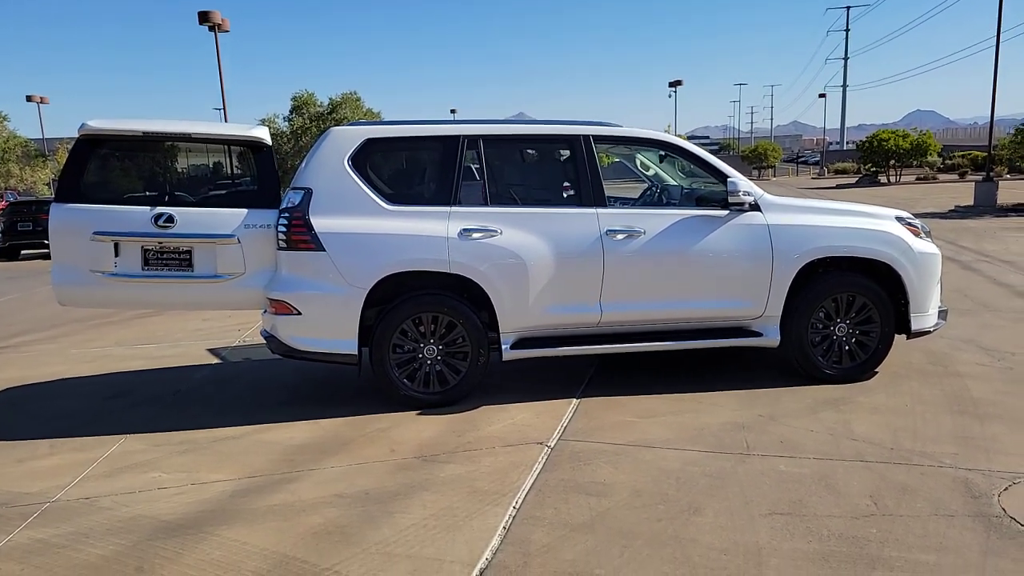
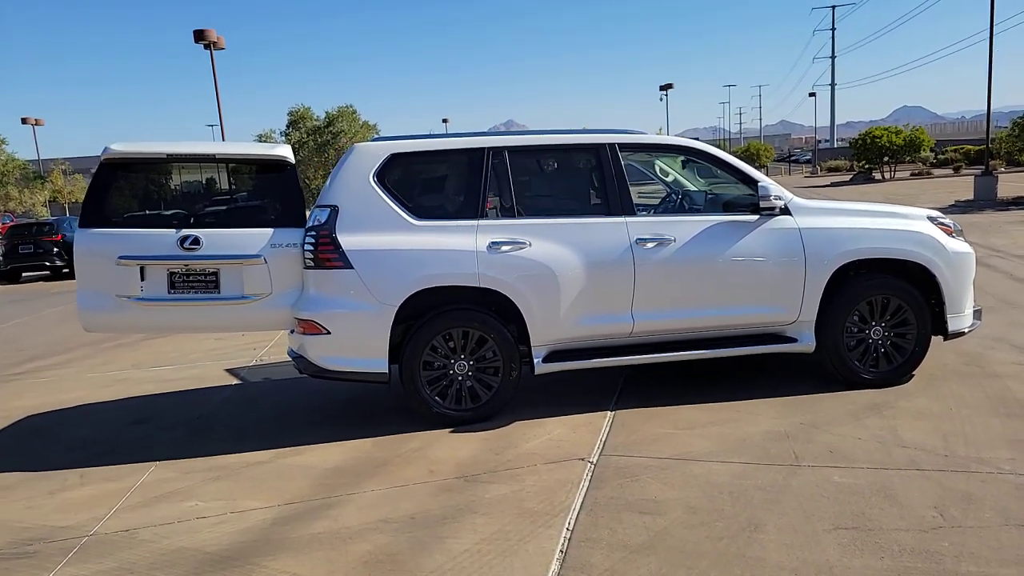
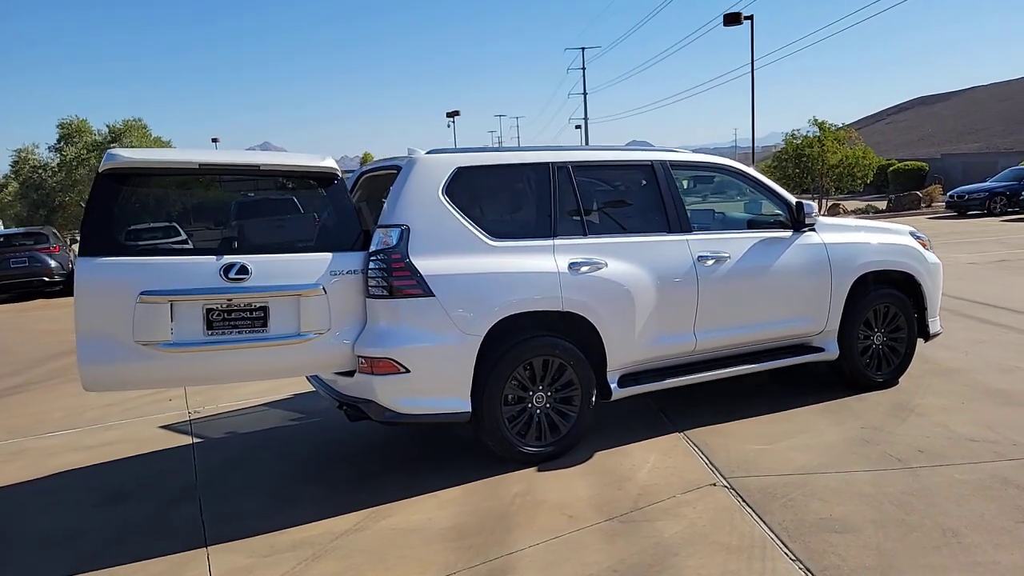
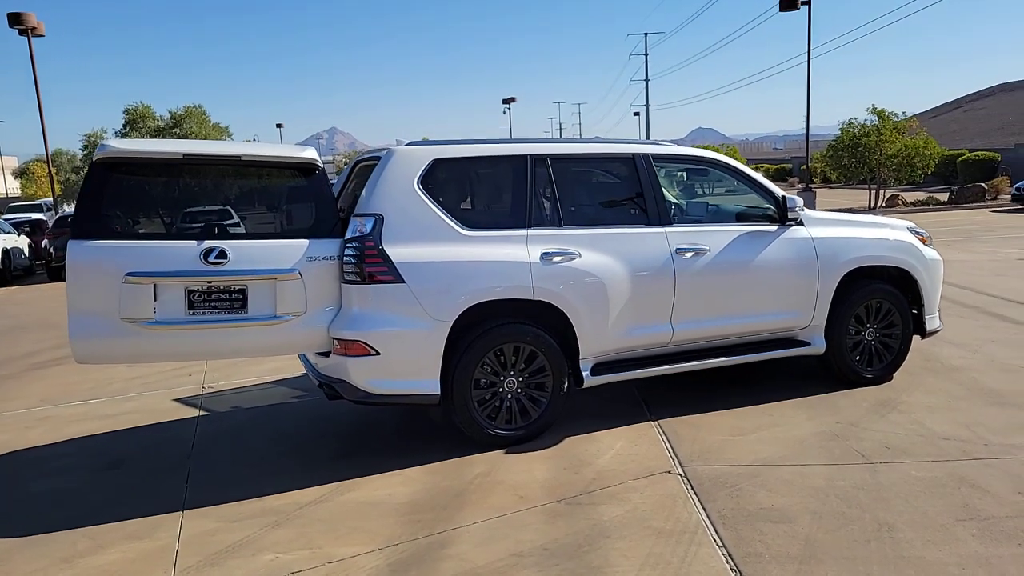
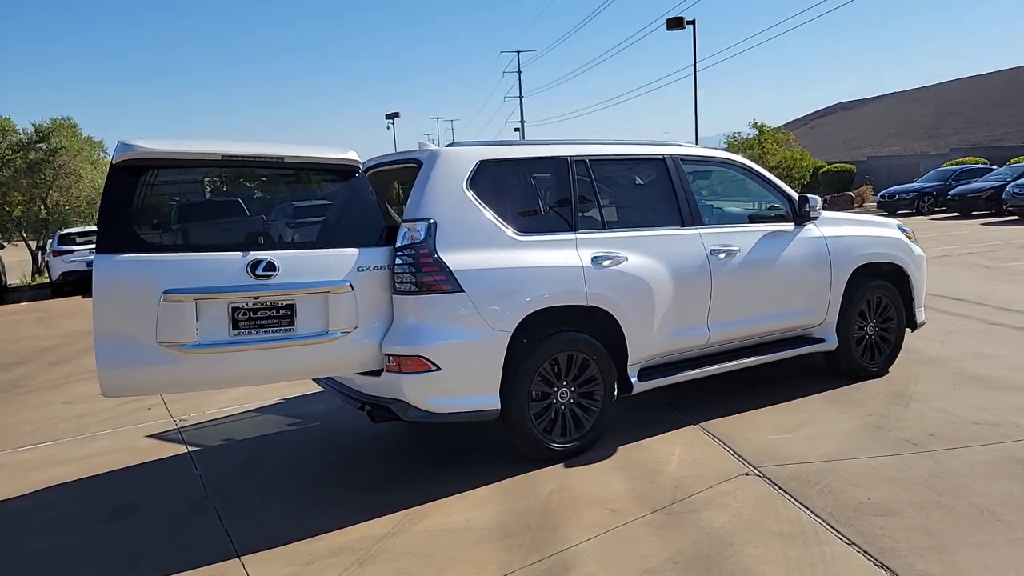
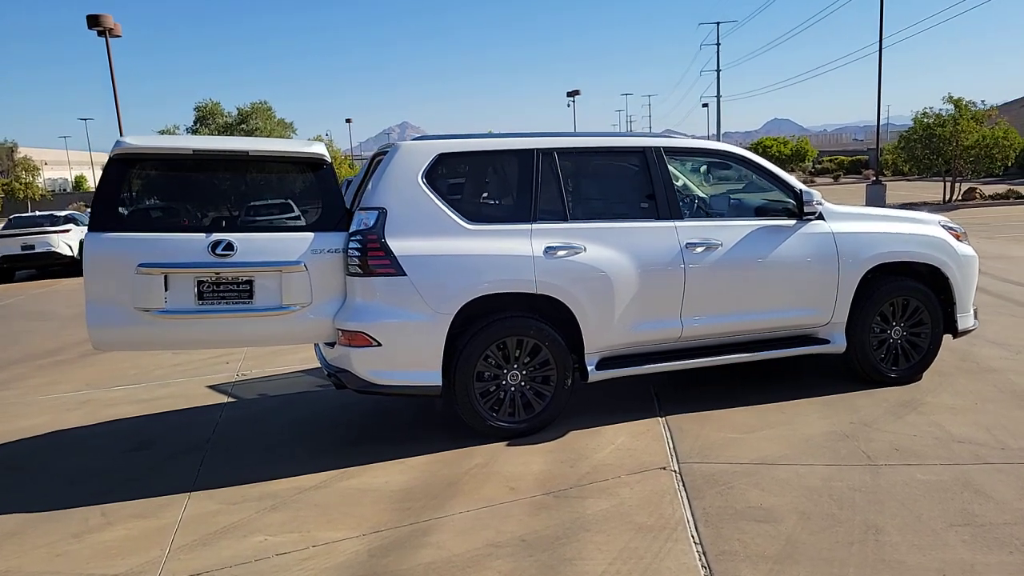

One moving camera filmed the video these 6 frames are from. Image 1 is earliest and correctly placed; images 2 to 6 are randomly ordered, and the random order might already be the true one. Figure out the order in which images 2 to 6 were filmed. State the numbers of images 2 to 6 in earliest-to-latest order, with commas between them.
2, 6, 4, 3, 5
